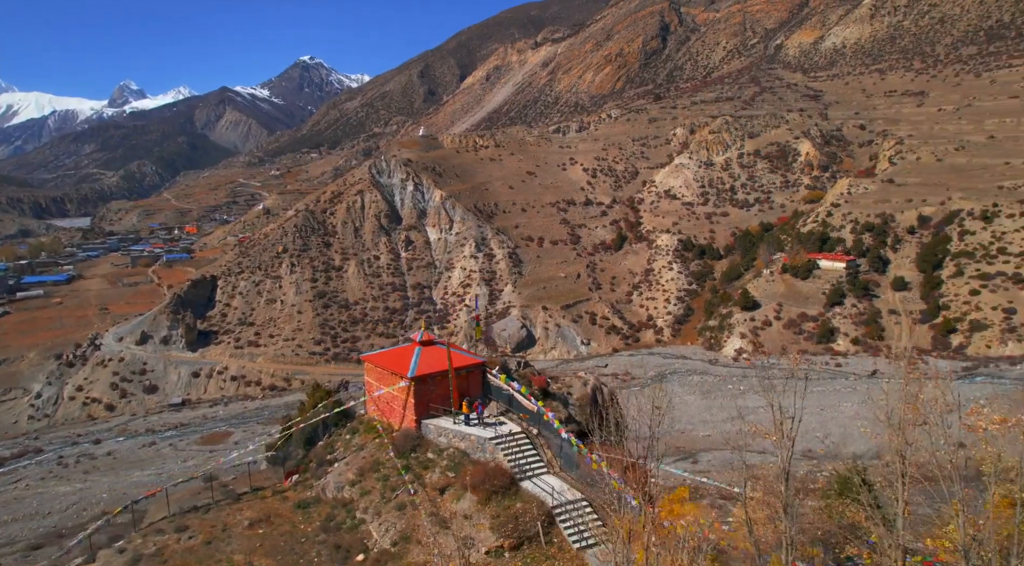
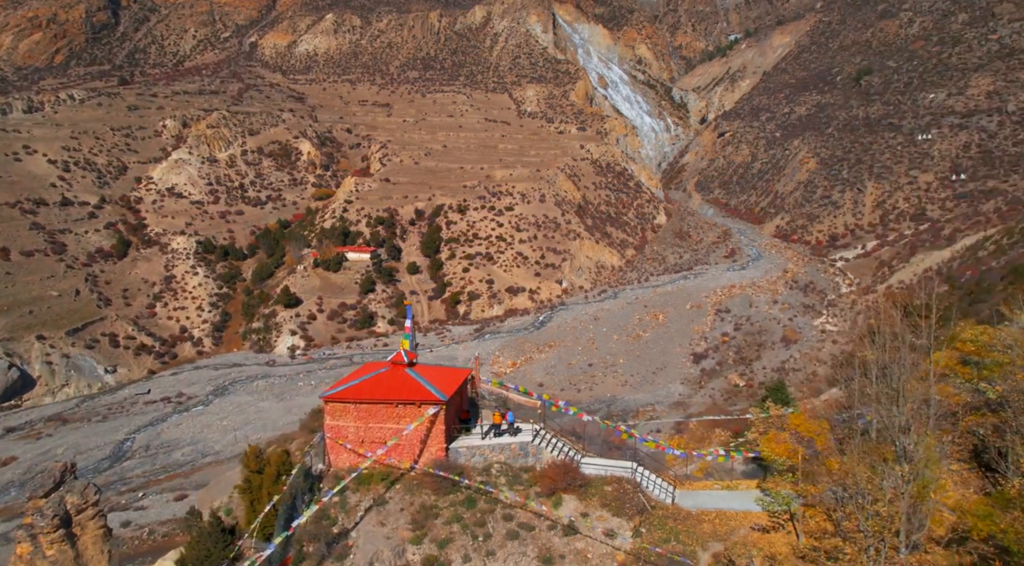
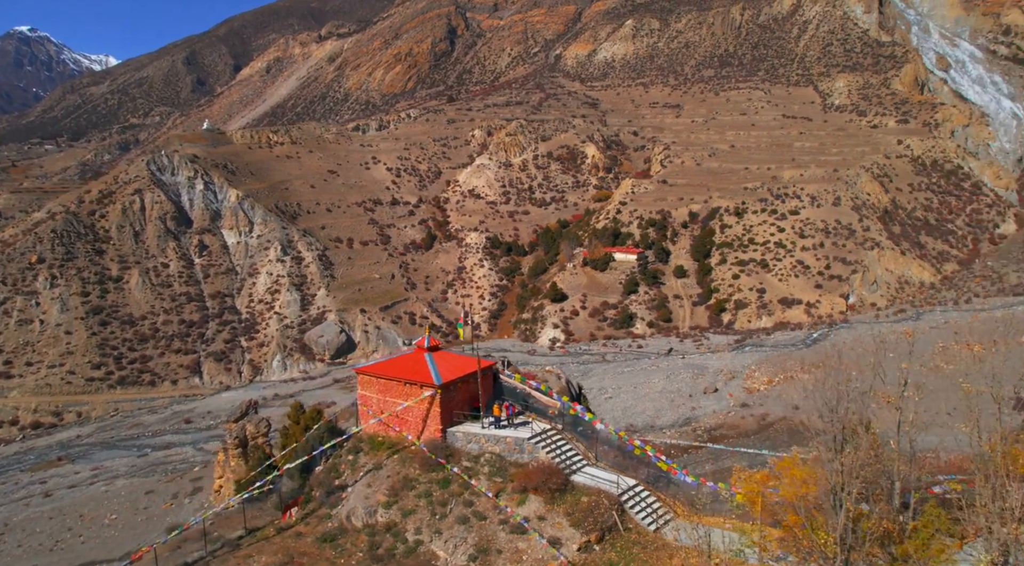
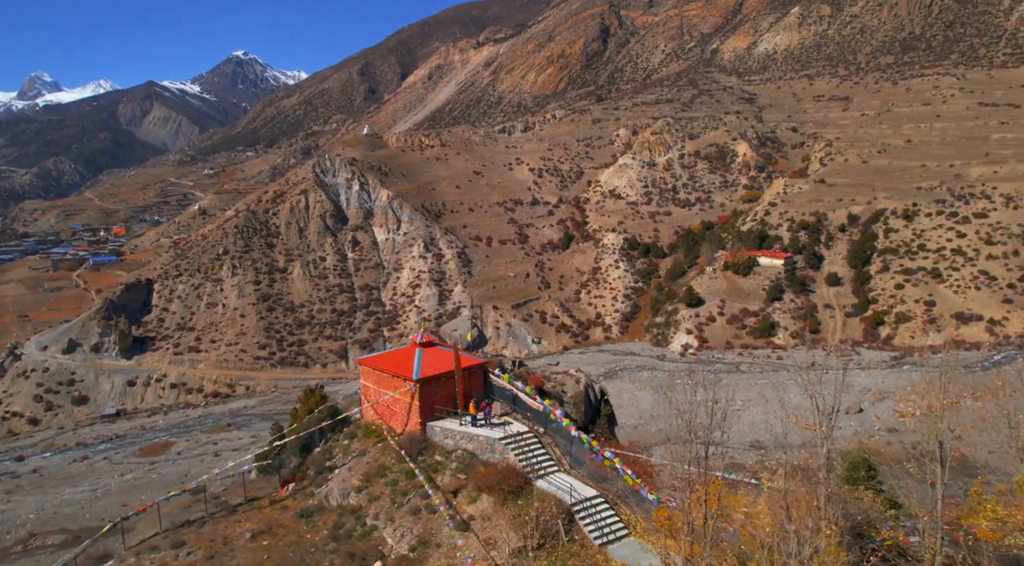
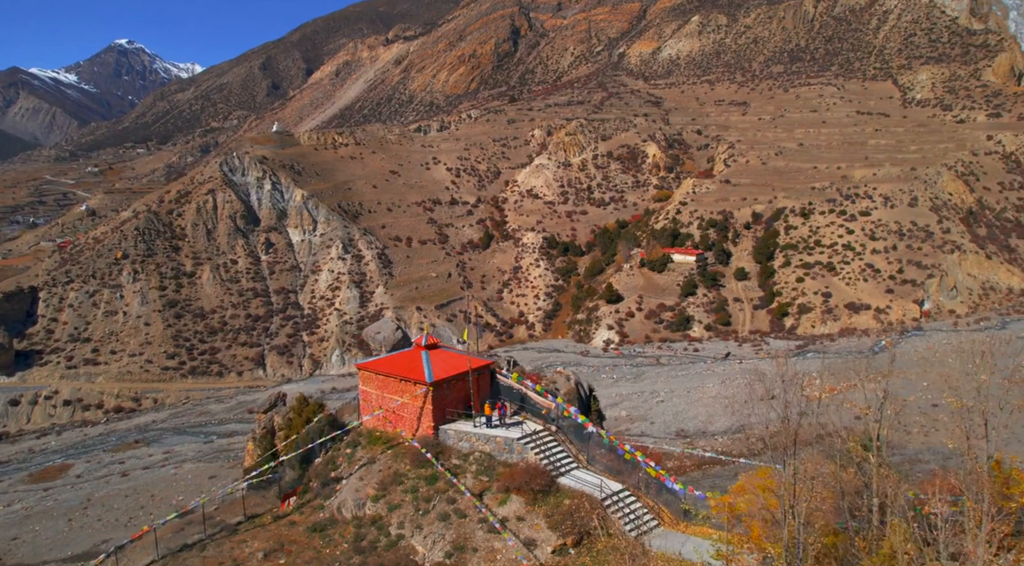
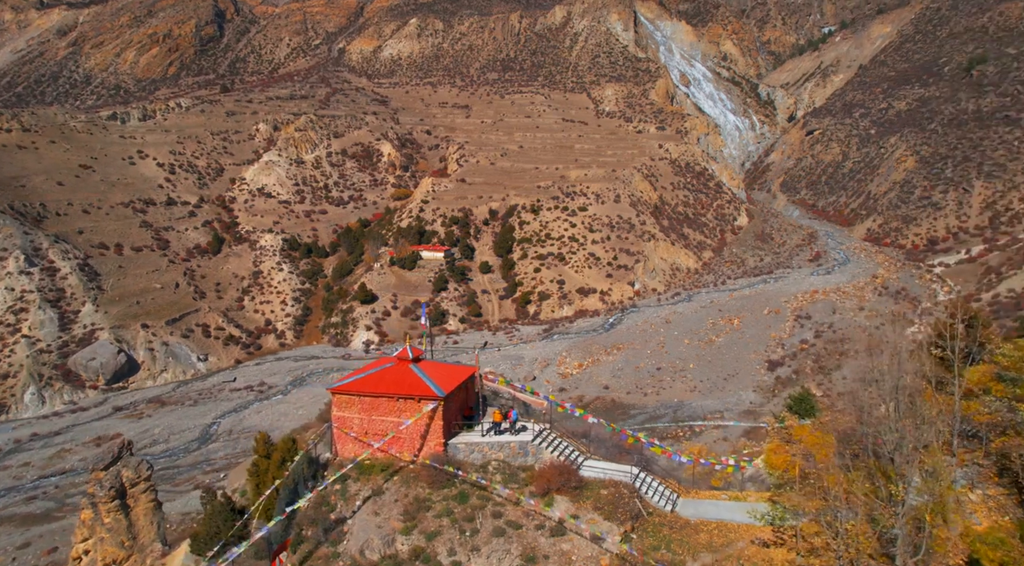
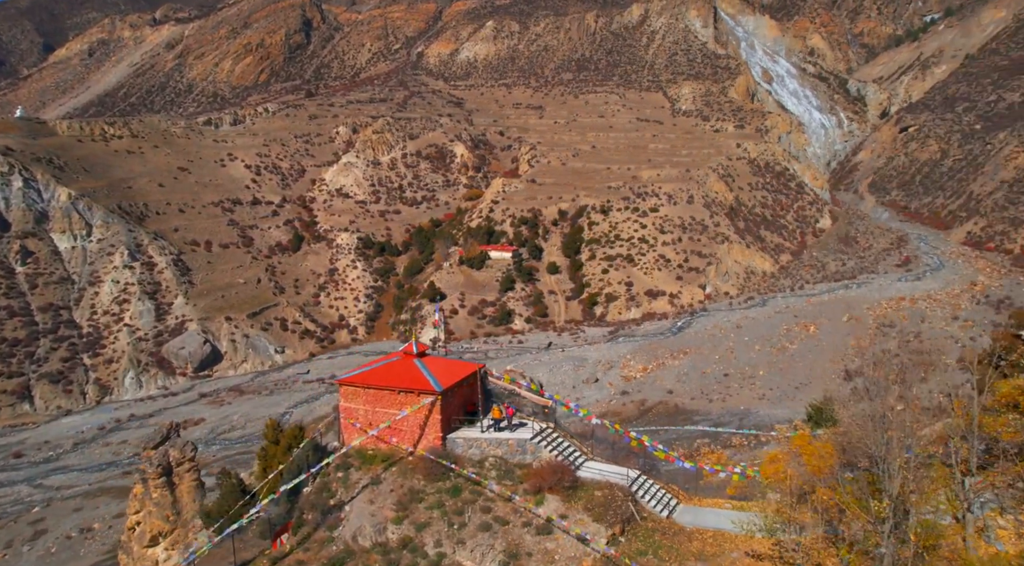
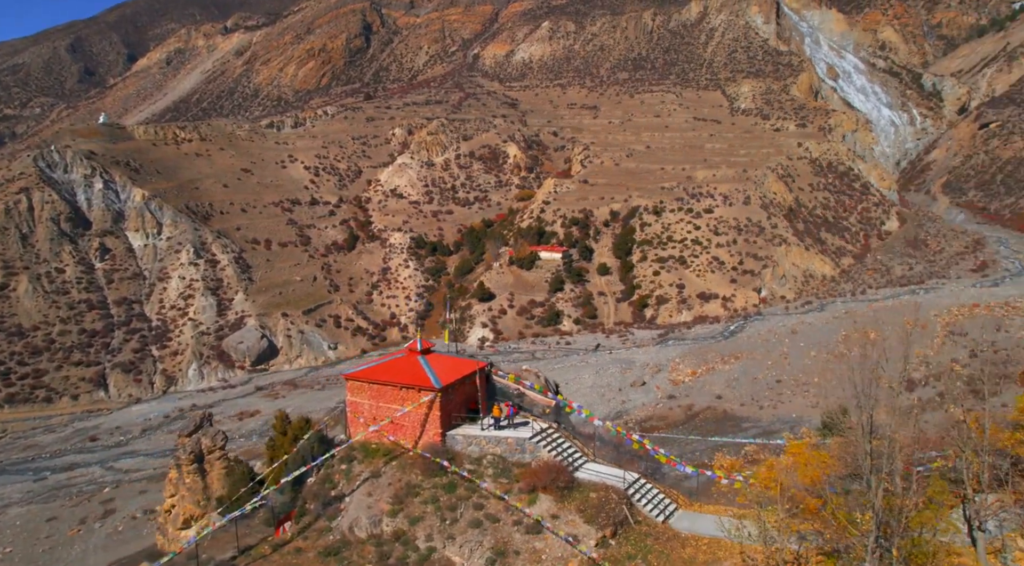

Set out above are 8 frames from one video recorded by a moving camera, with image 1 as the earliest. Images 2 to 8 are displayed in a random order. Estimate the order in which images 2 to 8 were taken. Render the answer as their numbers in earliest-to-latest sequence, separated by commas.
4, 5, 3, 8, 7, 6, 2
